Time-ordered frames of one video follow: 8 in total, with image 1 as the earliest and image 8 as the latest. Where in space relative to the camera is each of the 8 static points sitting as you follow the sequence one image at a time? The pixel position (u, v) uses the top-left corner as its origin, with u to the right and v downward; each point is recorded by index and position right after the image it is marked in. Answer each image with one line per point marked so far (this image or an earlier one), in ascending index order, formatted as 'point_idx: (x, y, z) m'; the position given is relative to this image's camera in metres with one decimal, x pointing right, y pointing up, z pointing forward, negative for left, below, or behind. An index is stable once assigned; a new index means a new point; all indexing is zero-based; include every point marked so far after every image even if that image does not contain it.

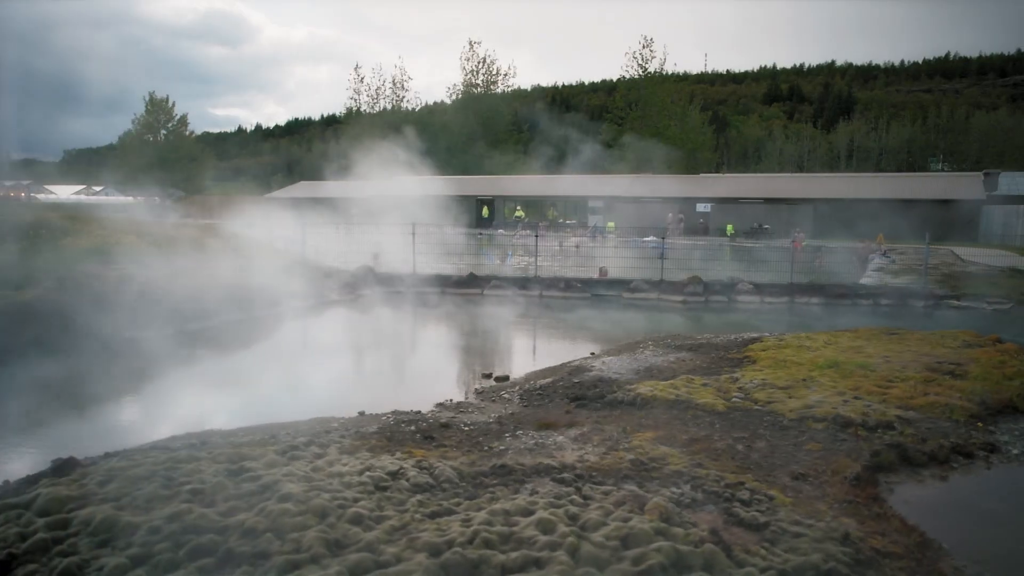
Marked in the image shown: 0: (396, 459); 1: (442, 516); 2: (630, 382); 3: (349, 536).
0: (-0.6, -0.9, +4.0) m
1: (-0.3, -1.0, +3.2) m
2: (+1.0, -0.8, +6.2) m
3: (-0.6, -1.0, +2.9) m
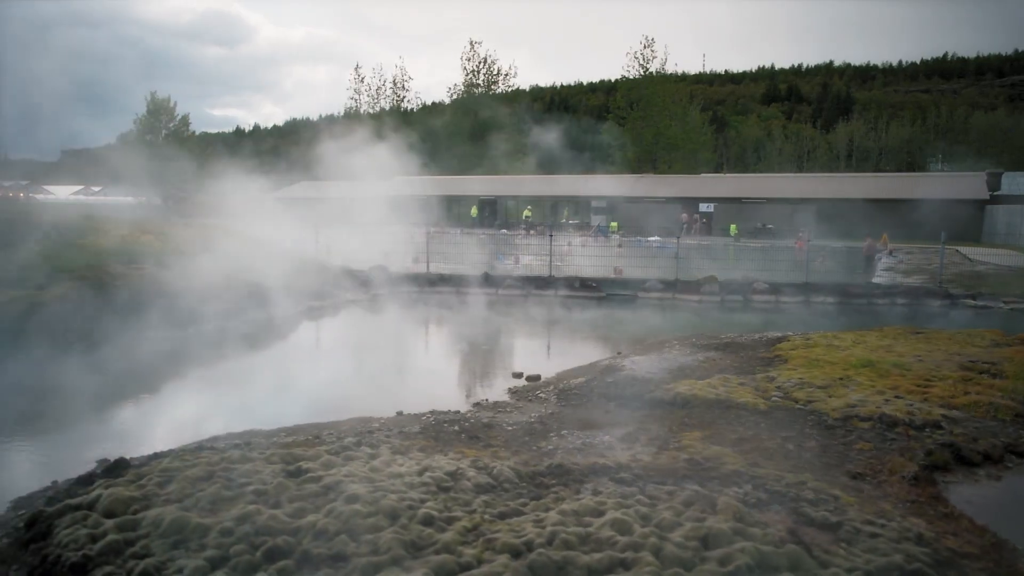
0: (-0.3, -0.9, +3.9) m
1: (0.0, -1.0, +3.1) m
2: (+1.3, -0.8, +6.2) m
3: (-0.3, -1.0, +2.8) m
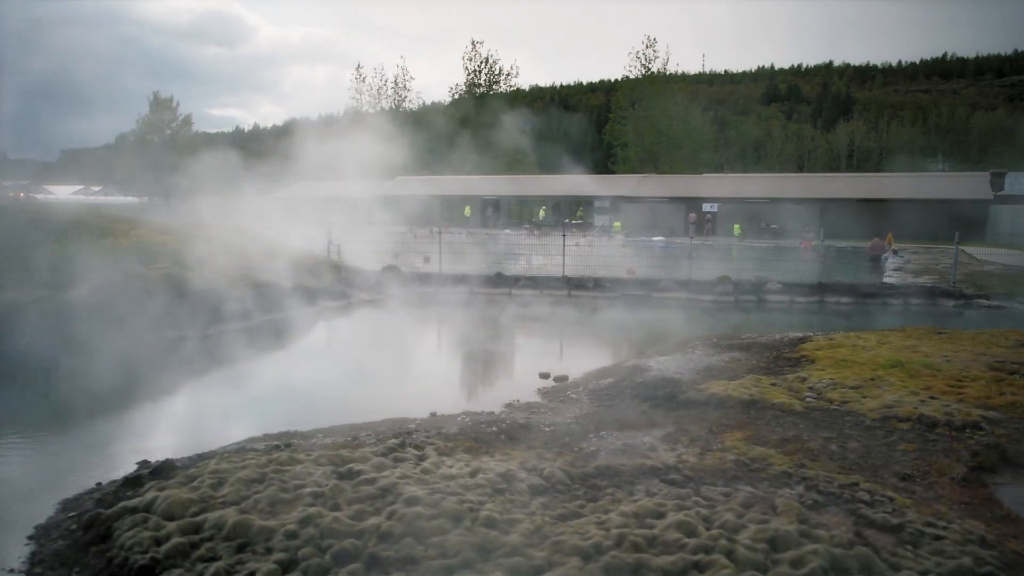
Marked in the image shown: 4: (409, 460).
0: (-0.1, -0.9, +3.9) m
1: (+0.3, -1.0, +3.1) m
2: (+1.6, -0.8, +6.1) m
3: (-0.1, -1.0, +2.8) m
4: (-0.5, -0.9, +3.8) m
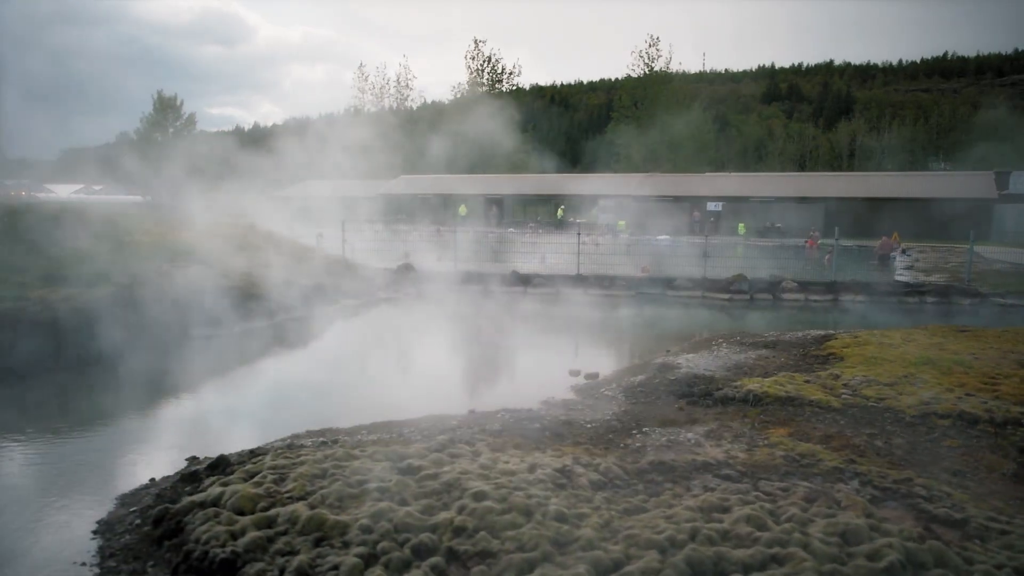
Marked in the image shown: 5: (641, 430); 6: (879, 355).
0: (+0.2, -0.9, +3.9) m
1: (+0.5, -1.0, +3.1) m
2: (+1.8, -0.8, +6.2) m
3: (+0.2, -0.9, +2.8) m
4: (-0.2, -0.9, +3.8) m
5: (+0.8, -0.9, +4.8) m
6: (+3.5, -0.6, +6.9) m
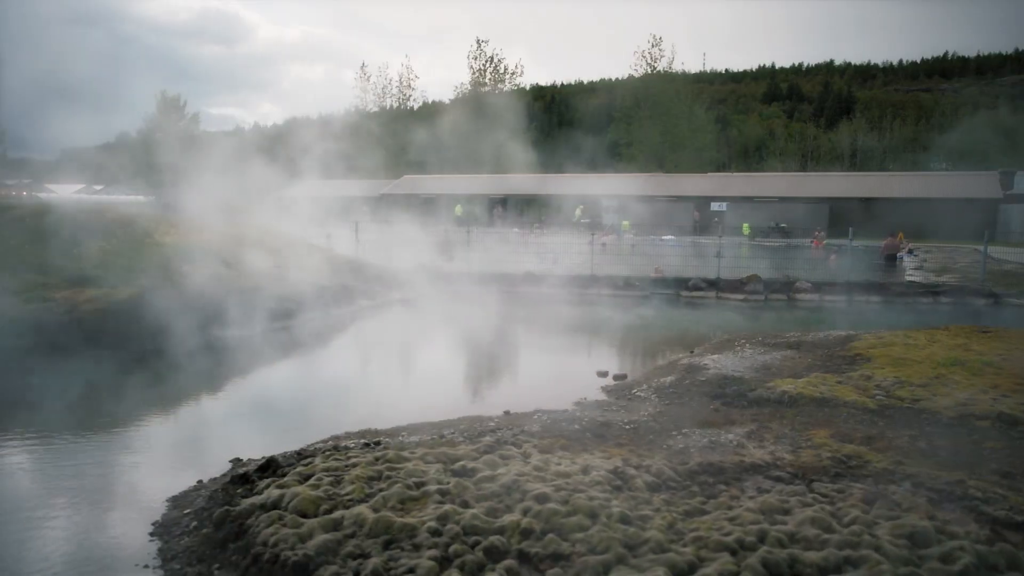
0: (+0.5, -0.9, +3.9) m
1: (+0.8, -1.0, +3.1) m
2: (+2.1, -0.8, +6.2) m
3: (+0.5, -1.0, +2.8) m
4: (0.0, -0.9, +3.8) m
5: (+1.1, -0.9, +4.8) m
6: (+3.7, -0.6, +6.9) m
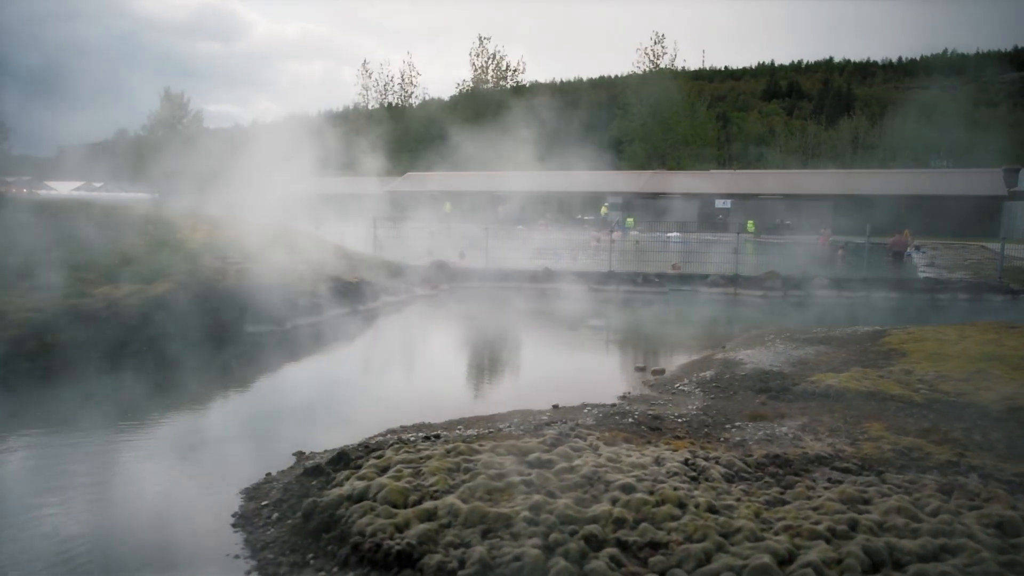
0: (+0.8, -0.9, +4.0) m
1: (+1.2, -0.9, +3.2) m
2: (+2.5, -0.7, +6.2) m
3: (+0.8, -0.9, +2.9) m
4: (+0.4, -0.8, +3.8) m
5: (+1.5, -0.9, +4.9) m
6: (+4.1, -0.6, +7.0) m
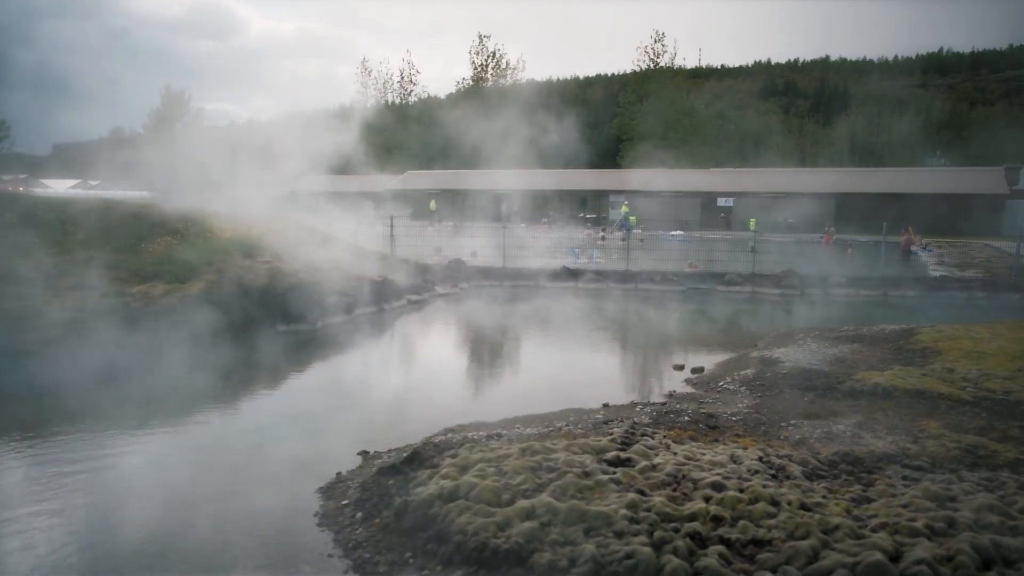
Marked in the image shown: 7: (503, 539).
0: (+1.2, -0.9, +4.0) m
1: (+1.6, -0.9, +3.2) m
2: (+2.8, -0.7, +6.2) m
3: (+1.2, -0.9, +2.9) m
4: (+0.8, -0.8, +3.8) m
5: (+1.8, -0.9, +4.9) m
6: (+4.4, -0.6, +7.0) m
7: (0.0, -0.9, +2.8) m
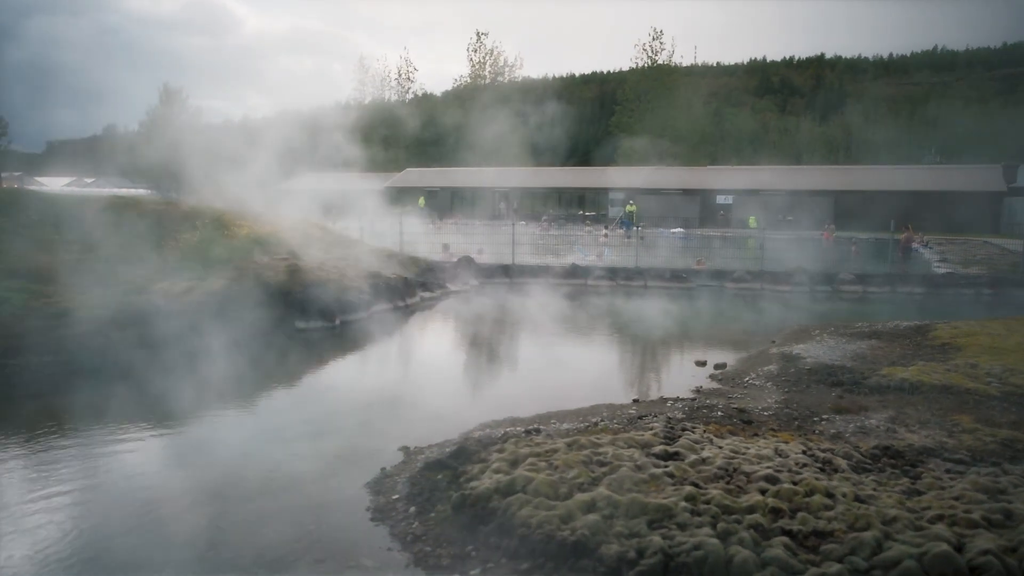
0: (+1.5, -0.8, +4.0) m
1: (+1.8, -0.9, +3.2) m
2: (+3.0, -0.7, +6.3) m
3: (+1.5, -0.9, +2.9) m
4: (+1.0, -0.8, +3.9) m
5: (+2.1, -0.9, +5.0) m
6: (+4.7, -0.5, +7.1) m
7: (+0.2, -0.9, +2.8) m
